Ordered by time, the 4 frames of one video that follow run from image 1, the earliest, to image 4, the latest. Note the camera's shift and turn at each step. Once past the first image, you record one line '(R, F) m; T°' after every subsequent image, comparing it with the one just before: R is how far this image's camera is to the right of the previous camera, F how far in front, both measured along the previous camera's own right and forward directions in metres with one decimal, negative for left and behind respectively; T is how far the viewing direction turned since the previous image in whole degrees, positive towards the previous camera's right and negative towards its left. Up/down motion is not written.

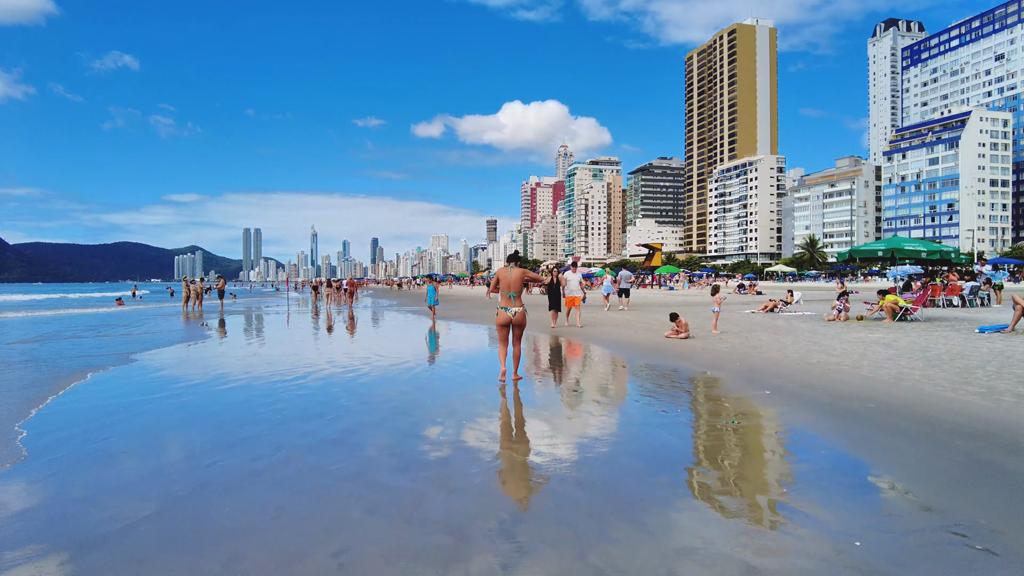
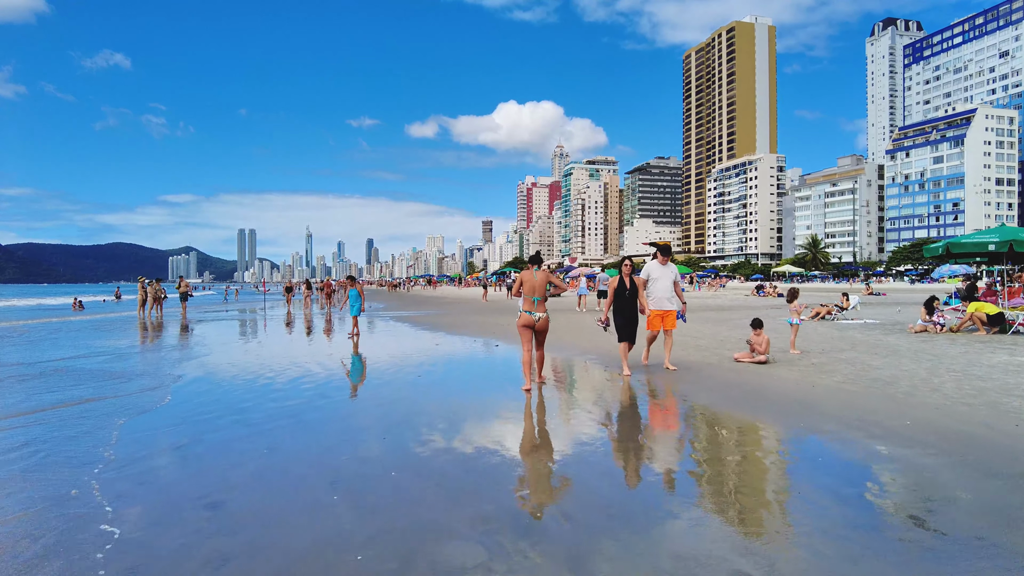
(-0.1, +1.2) m; 0°
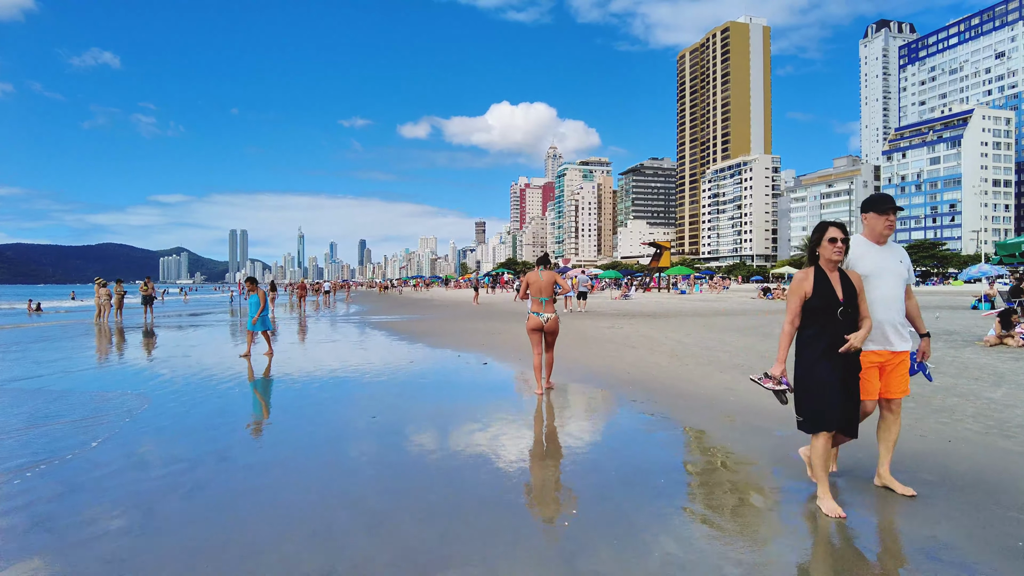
(0.0, +0.8) m; +1°
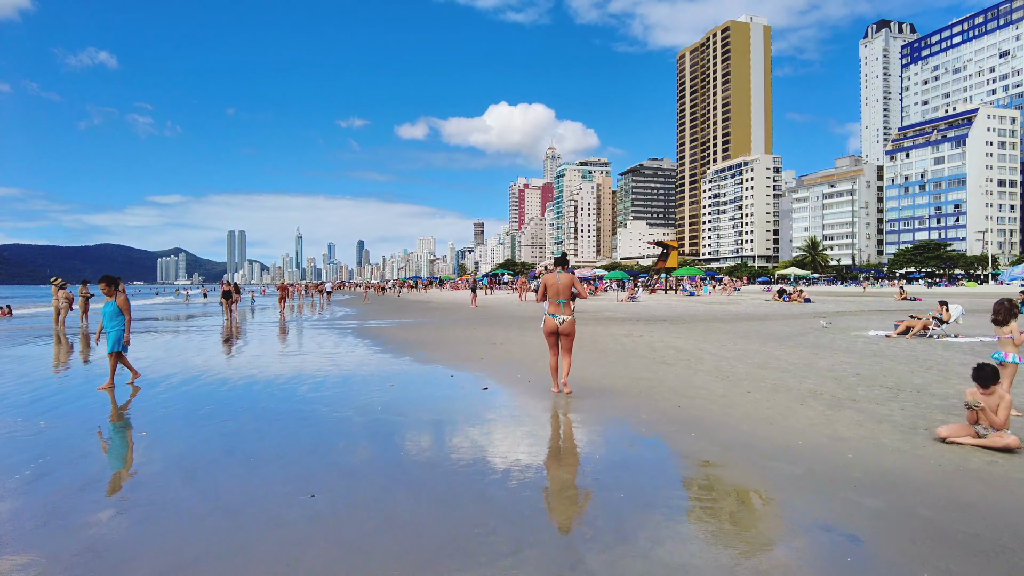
(0.0, +0.7) m; 0°
